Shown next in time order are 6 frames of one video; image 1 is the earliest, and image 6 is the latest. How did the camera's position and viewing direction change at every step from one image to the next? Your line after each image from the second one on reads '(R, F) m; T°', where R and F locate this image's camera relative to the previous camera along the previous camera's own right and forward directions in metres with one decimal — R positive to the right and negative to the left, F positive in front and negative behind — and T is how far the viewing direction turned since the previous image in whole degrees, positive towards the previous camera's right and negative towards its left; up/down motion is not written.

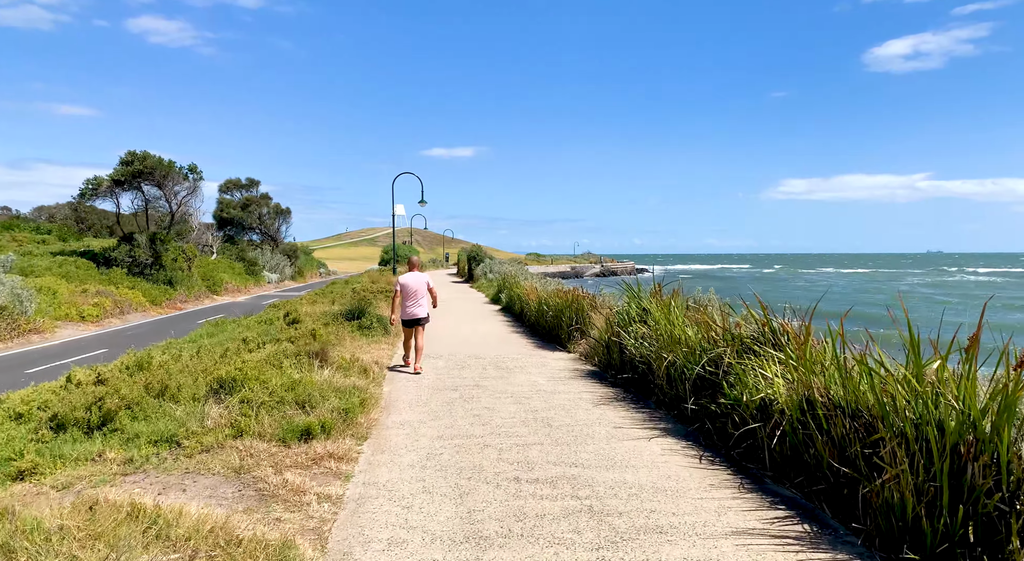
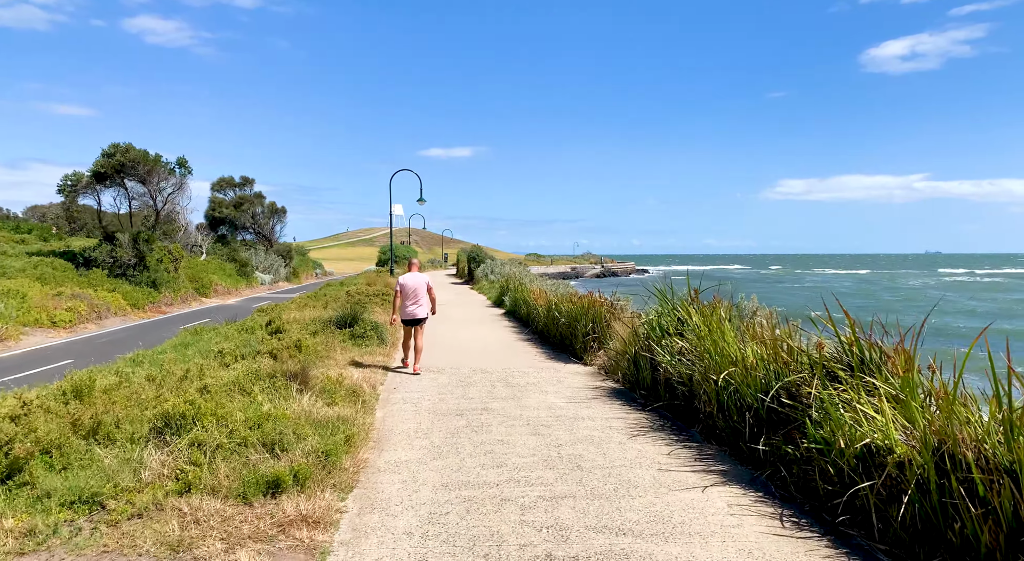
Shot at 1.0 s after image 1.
(-0.2, +1.5) m; 0°
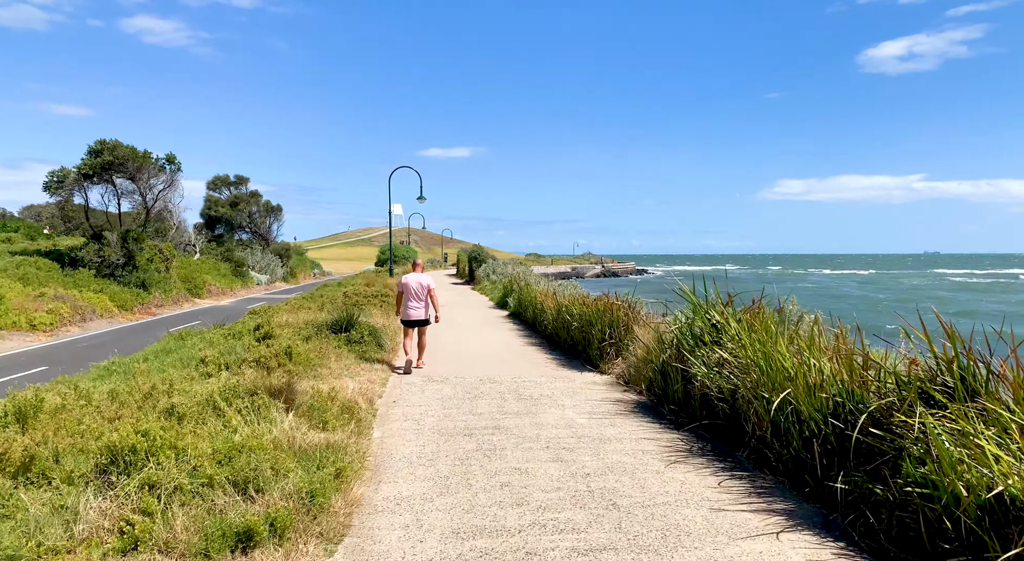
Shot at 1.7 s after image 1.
(-0.2, +1.0) m; 0°
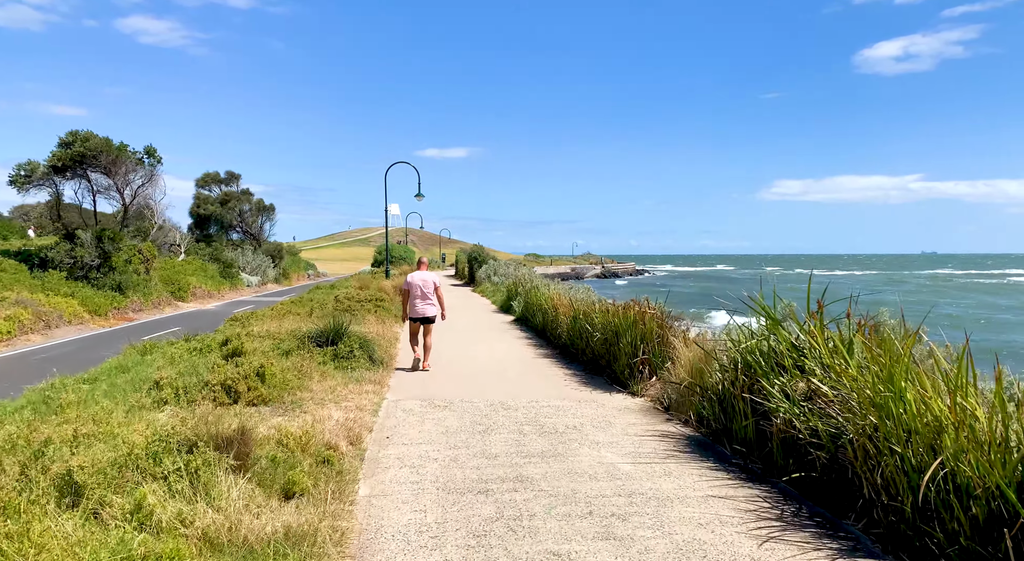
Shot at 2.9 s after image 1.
(-0.2, +1.7) m; 0°
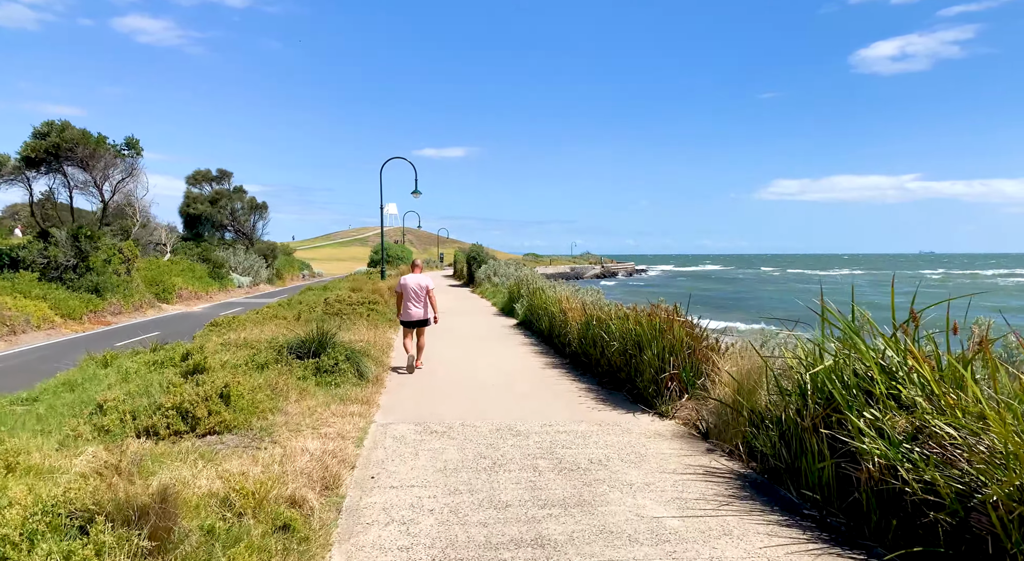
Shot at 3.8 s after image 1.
(-0.1, +1.3) m; 0°
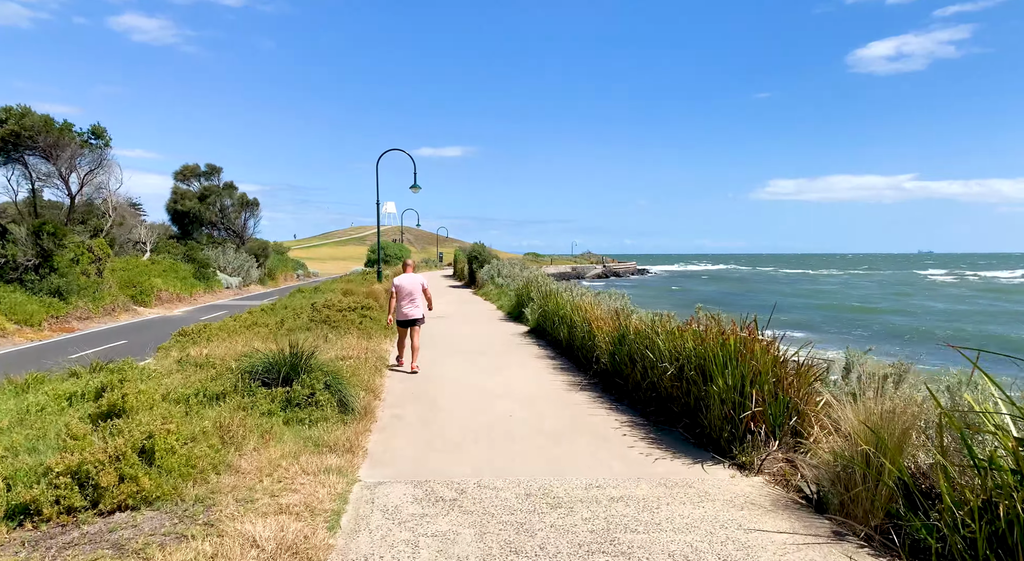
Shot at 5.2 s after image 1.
(-0.3, +2.1) m; 0°
